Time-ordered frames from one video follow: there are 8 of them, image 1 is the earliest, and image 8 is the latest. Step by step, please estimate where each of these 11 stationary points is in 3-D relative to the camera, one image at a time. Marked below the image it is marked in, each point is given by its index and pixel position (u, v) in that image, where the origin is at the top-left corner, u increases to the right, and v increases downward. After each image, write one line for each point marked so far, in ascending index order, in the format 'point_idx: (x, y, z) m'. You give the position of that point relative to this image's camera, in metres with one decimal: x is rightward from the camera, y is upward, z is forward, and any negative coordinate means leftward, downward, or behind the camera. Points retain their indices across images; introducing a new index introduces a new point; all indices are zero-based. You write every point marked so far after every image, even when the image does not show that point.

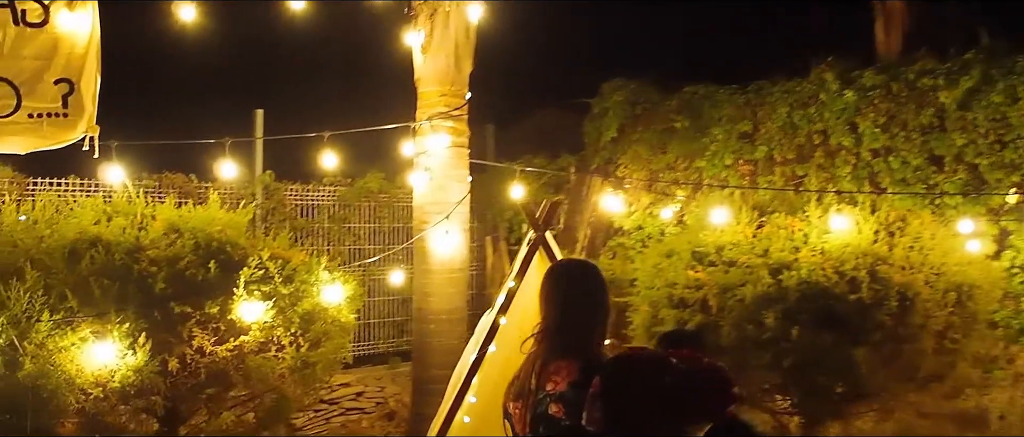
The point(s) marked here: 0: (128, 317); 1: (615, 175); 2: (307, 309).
0: (-1.9, -0.5, +5.5) m
1: (+0.9, +0.4, +9.9) m
2: (-1.1, -0.5, +6.0) m
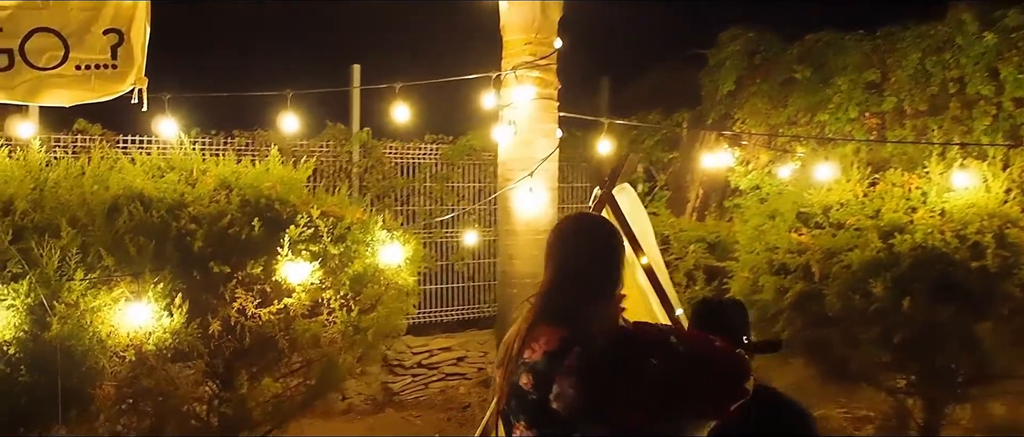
0: (-1.6, -0.3, +5.2) m
1: (+1.8, +0.7, +9.2) m
2: (-0.8, -0.3, +5.7) m
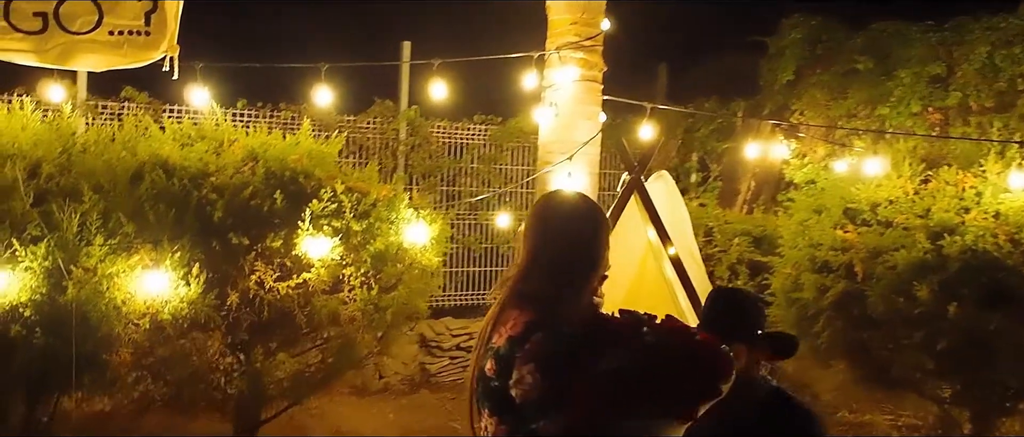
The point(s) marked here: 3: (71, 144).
0: (-1.5, -0.1, +5.2) m
1: (+2.2, +0.8, +8.9) m
2: (-0.7, -0.1, +5.6) m
3: (-2.0, +0.3, +5.2) m
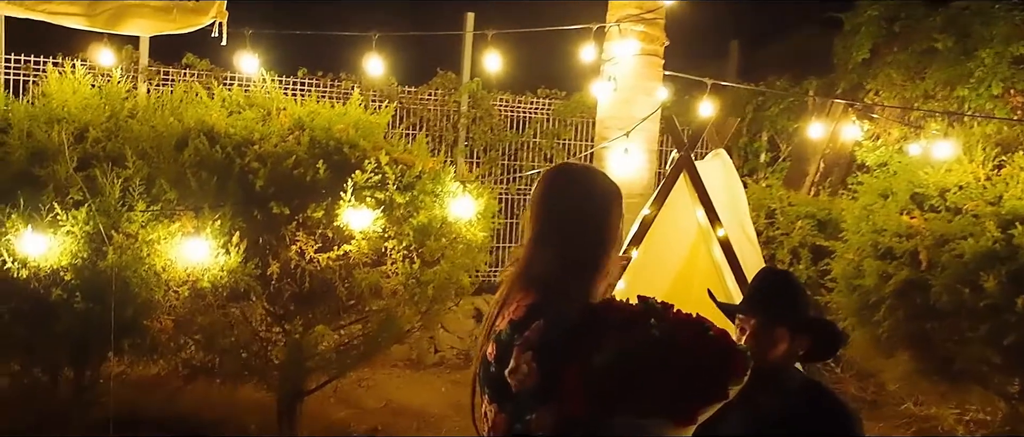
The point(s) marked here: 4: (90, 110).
0: (-1.3, 0.0, +5.1) m
1: (+2.7, +0.9, +8.6) m
2: (-0.4, 0.0, +5.5) m
3: (-1.8, +0.5, +5.2) m
4: (-1.9, +0.5, +5.1) m
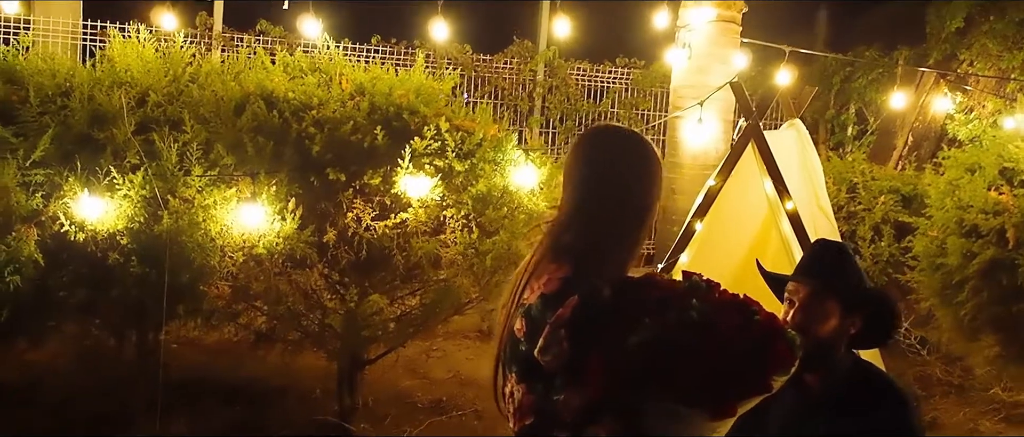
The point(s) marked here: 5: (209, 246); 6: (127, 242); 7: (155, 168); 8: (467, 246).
0: (-1.0, +0.2, +5.1) m
1: (+3.2, +1.1, +8.2) m
2: (-0.1, +0.1, +5.3) m
3: (-1.5, +0.7, +5.2) m
4: (-1.6, +0.7, +5.1) m
5: (-1.3, -0.1, +5.0) m
6: (-1.7, -0.1, +4.9) m
7: (-1.6, +0.2, +4.9) m
8: (-0.2, -0.1, +5.4) m
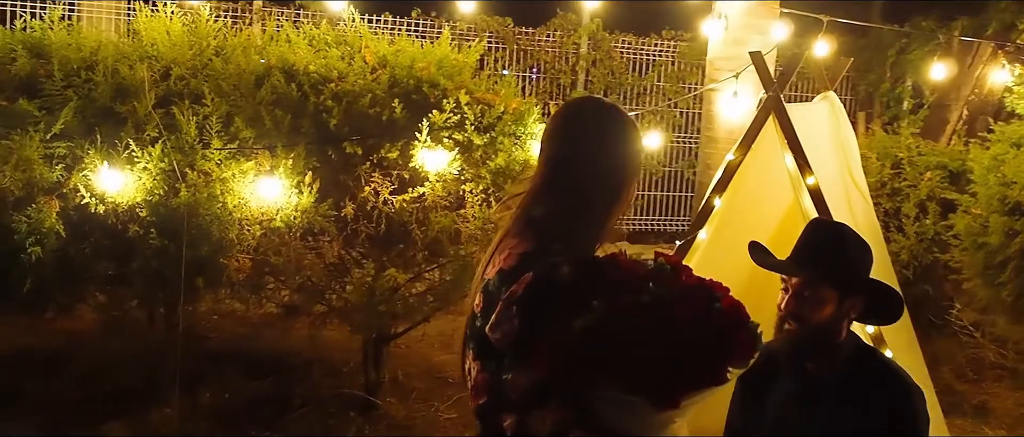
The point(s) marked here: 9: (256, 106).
0: (-1.0, +0.3, +5.1) m
1: (+3.5, +1.2, +7.9) m
2: (0.0, +0.3, +5.3) m
3: (-1.4, +0.8, +5.2) m
4: (-1.5, +0.8, +5.1) m
5: (-1.3, 0.0, +5.0) m
6: (-1.6, 0.0, +4.9) m
7: (-1.5, +0.3, +4.9) m
8: (-0.1, 0.0, +5.3) m
9: (-1.2, +0.5, +5.1) m
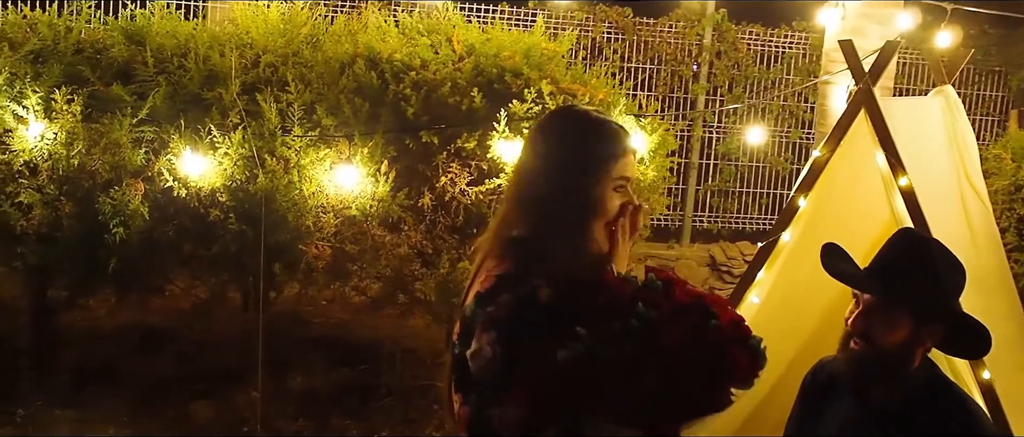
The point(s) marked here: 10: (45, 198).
0: (-0.6, +0.3, +5.0) m
1: (+4.3, +1.2, +7.1) m
2: (+0.3, +0.3, +5.1) m
3: (-1.0, +0.8, +5.2) m
4: (-1.1, +0.8, +5.2) m
5: (-0.9, +0.1, +5.0) m
6: (-1.3, +0.1, +5.0) m
7: (-1.1, +0.4, +5.0) m
8: (+0.3, 0.0, +5.2) m
9: (-0.8, +0.6, +5.1) m
10: (-2.1, +0.1, +5.1) m
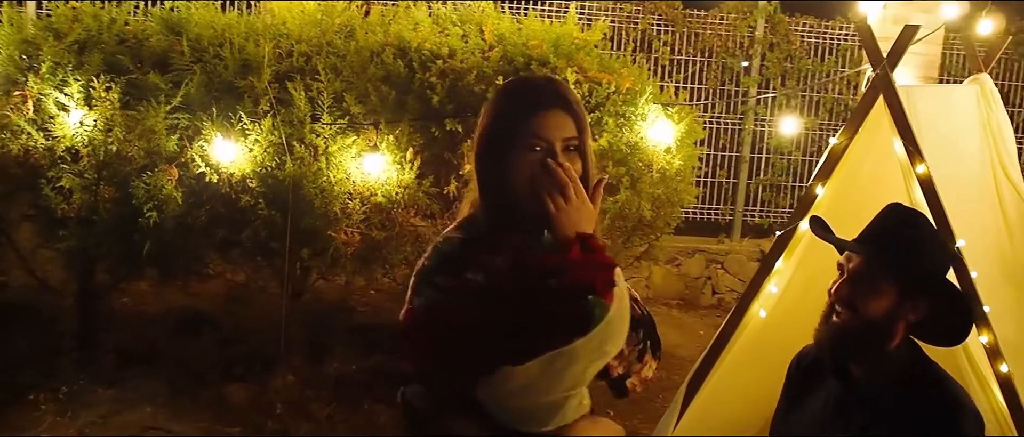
0: (-0.5, +0.4, +5.1) m
1: (+4.5, +1.2, +6.8) m
2: (+0.5, +0.3, +5.1) m
3: (-0.9, +0.9, +5.3) m
4: (-1.0, +0.9, +5.3) m
5: (-0.8, +0.1, +5.1) m
6: (-1.1, +0.1, +5.1) m
7: (-1.0, +0.5, +5.1) m
8: (+0.4, +0.1, +5.1) m
9: (-0.7, +0.6, +5.1) m
10: (-2.0, +0.2, +5.3) m
